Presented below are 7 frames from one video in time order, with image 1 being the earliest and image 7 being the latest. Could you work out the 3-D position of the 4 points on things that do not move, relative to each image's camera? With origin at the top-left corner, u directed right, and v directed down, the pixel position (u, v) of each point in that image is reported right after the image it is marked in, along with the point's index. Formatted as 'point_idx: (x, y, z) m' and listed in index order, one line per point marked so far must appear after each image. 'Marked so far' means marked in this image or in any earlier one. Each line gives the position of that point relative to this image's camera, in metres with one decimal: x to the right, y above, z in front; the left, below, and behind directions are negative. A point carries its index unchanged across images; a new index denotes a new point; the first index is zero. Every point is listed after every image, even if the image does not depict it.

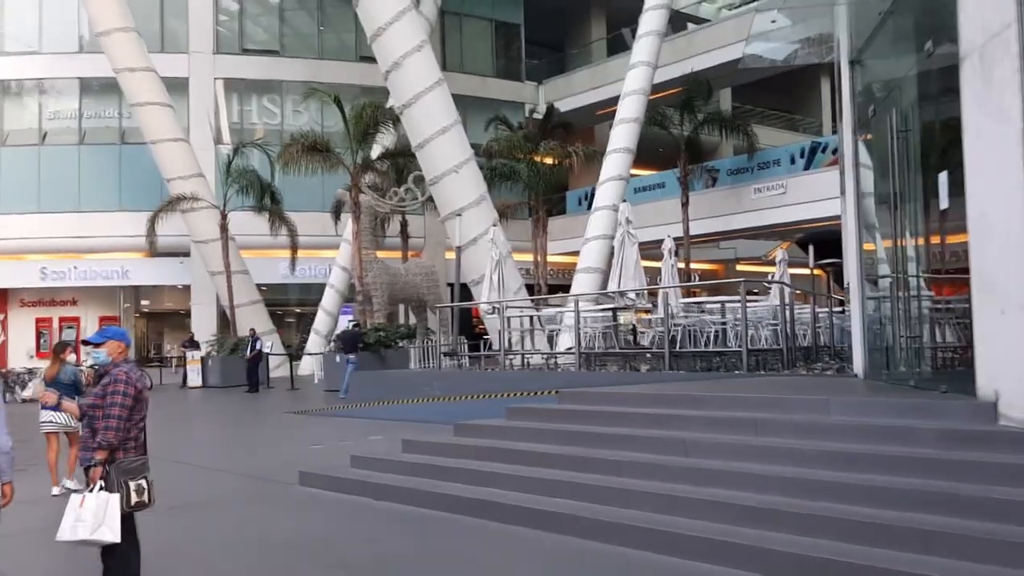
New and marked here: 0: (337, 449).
0: (-2.0, -1.9, +10.9) m
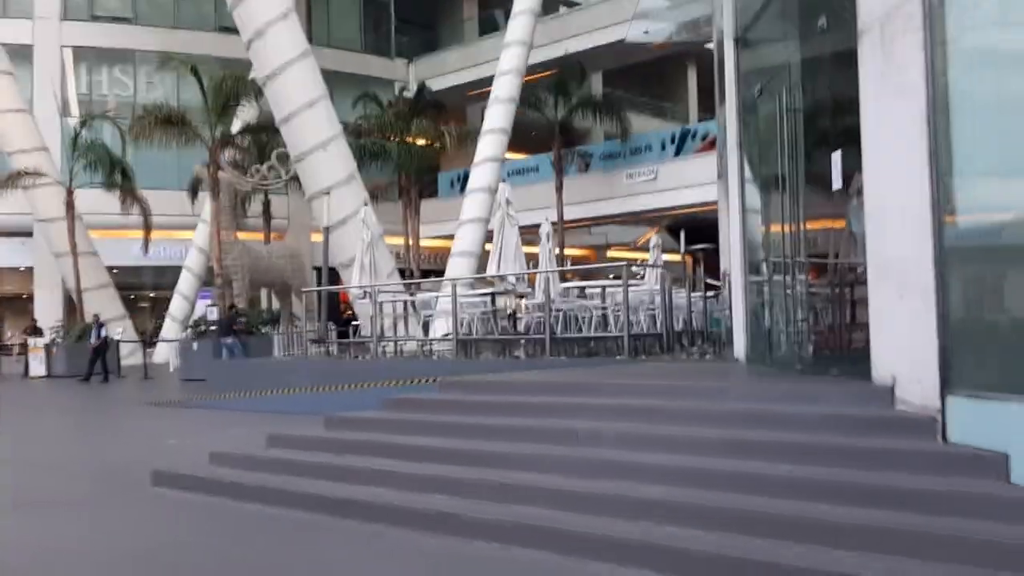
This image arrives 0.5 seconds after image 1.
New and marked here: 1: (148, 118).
0: (-3.4, -1.7, +10.1) m
1: (-7.2, +3.4, +18.9) m
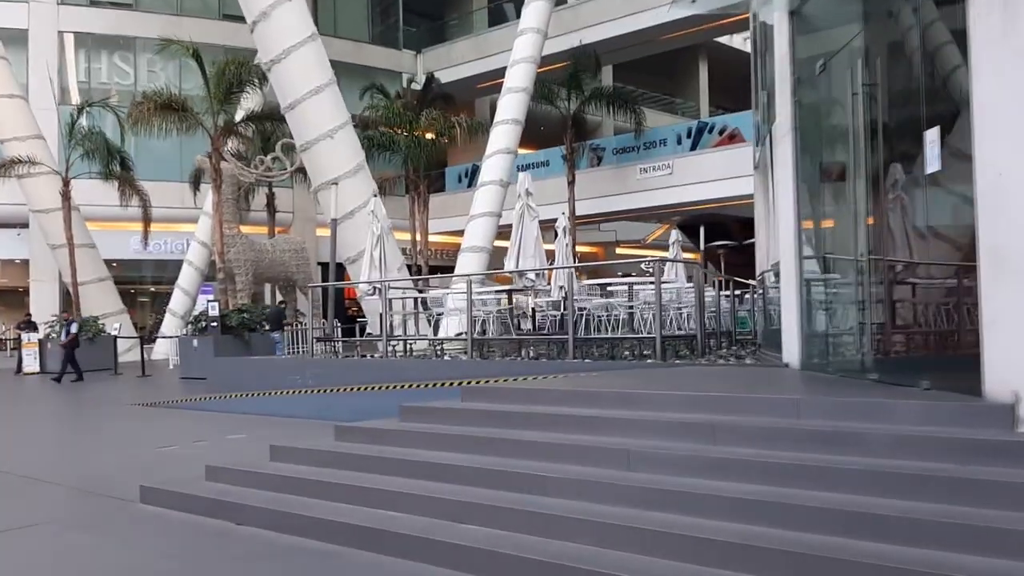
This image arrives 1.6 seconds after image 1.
0: (-3.1, -1.6, +9.4) m
1: (-6.9, +3.5, +18.1) m
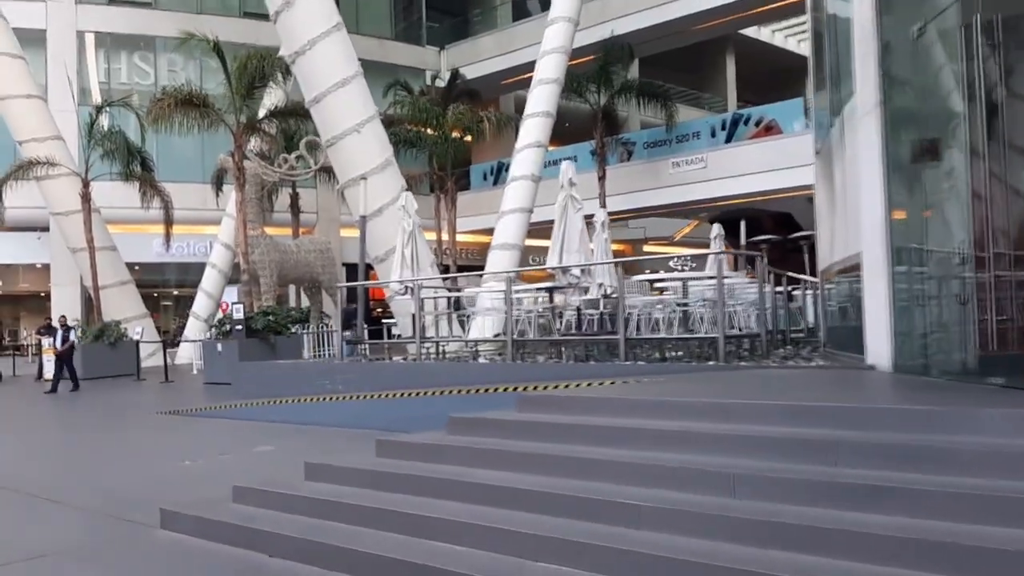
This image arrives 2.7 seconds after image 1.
0: (-2.7, -1.6, +8.8) m
1: (-6.4, +3.5, +17.6) m
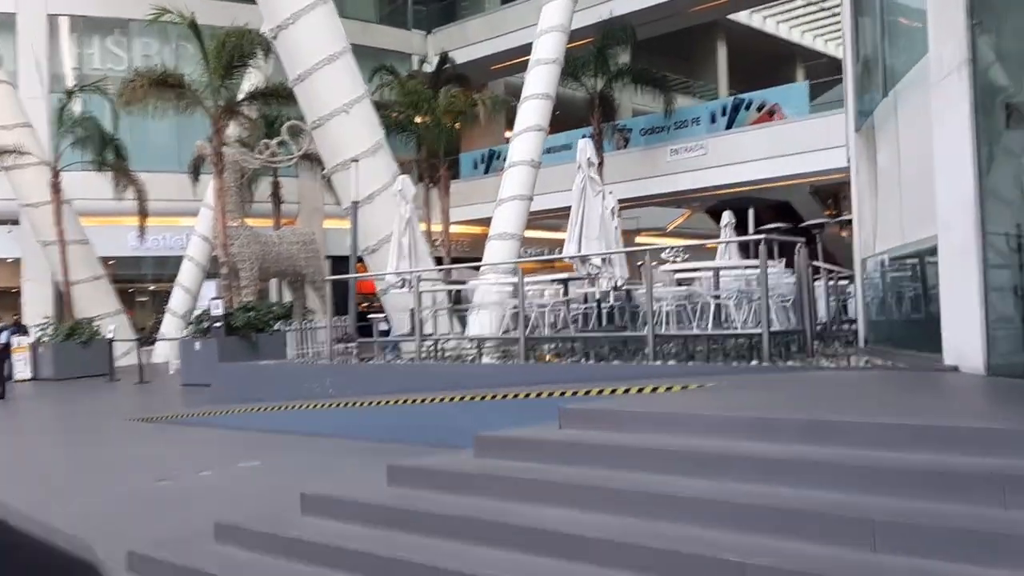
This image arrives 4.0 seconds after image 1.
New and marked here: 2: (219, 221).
0: (-2.5, -1.6, +7.7) m
1: (-6.4, +3.6, +16.4) m
2: (-5.7, +1.3, +18.4) m
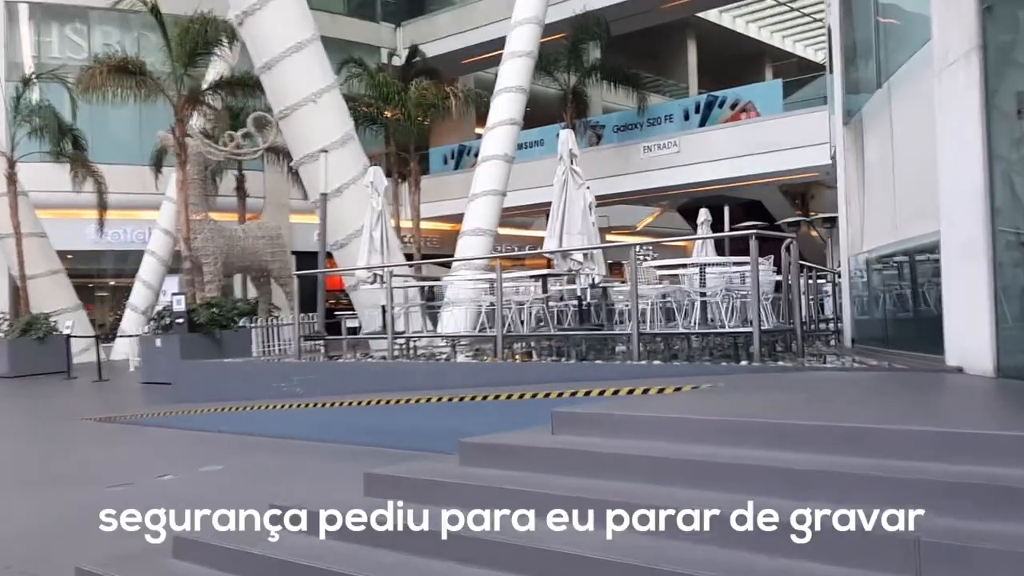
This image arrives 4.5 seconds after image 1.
0: (-2.7, -1.5, +7.3) m
1: (-6.9, +3.6, +15.8) m
2: (-6.2, +1.4, +17.8) m
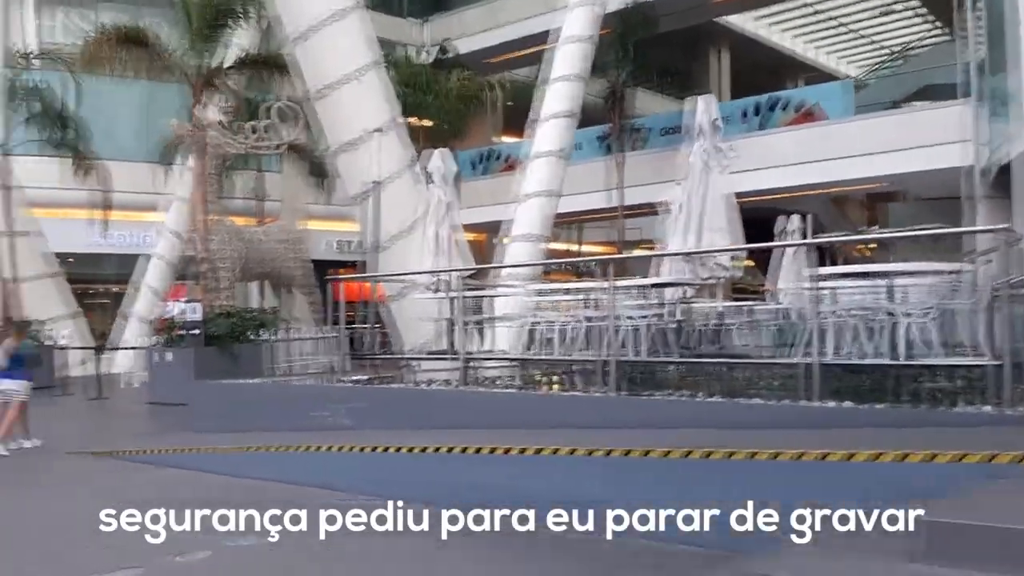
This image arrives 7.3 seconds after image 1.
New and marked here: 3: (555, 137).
0: (-1.9, -1.6, +5.3) m
1: (-5.9, +3.6, +14.0) m
2: (-5.3, +1.3, +15.9) m
3: (+0.7, +2.3, +14.8) m
